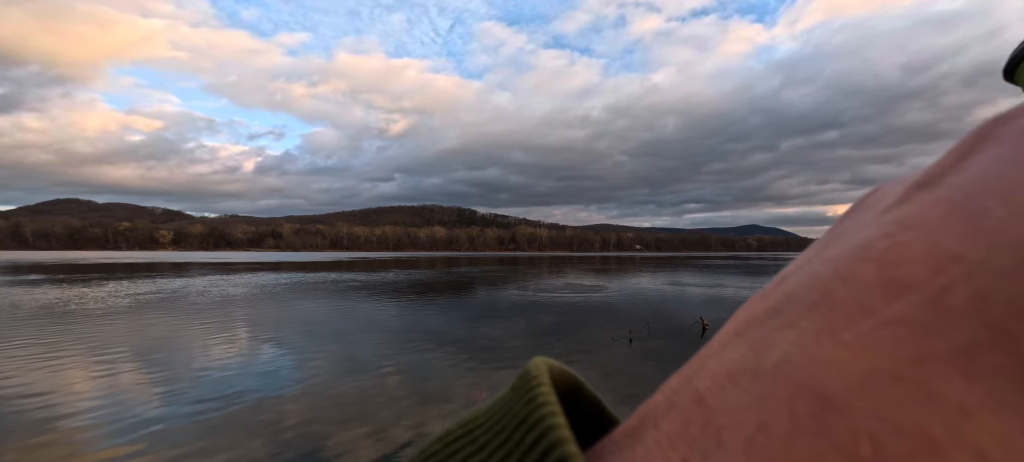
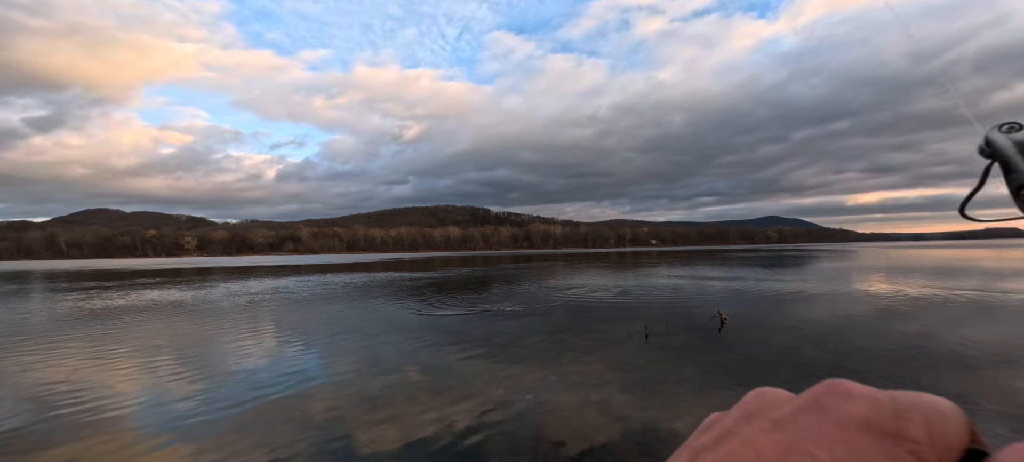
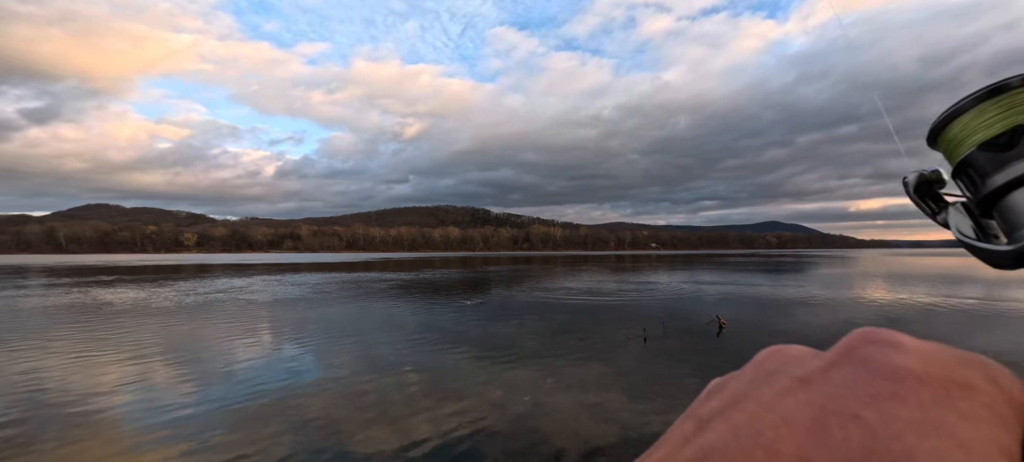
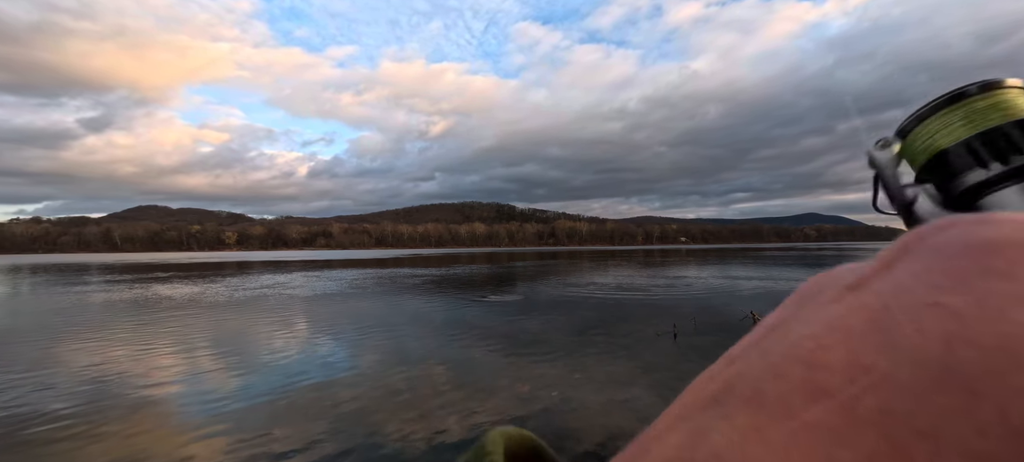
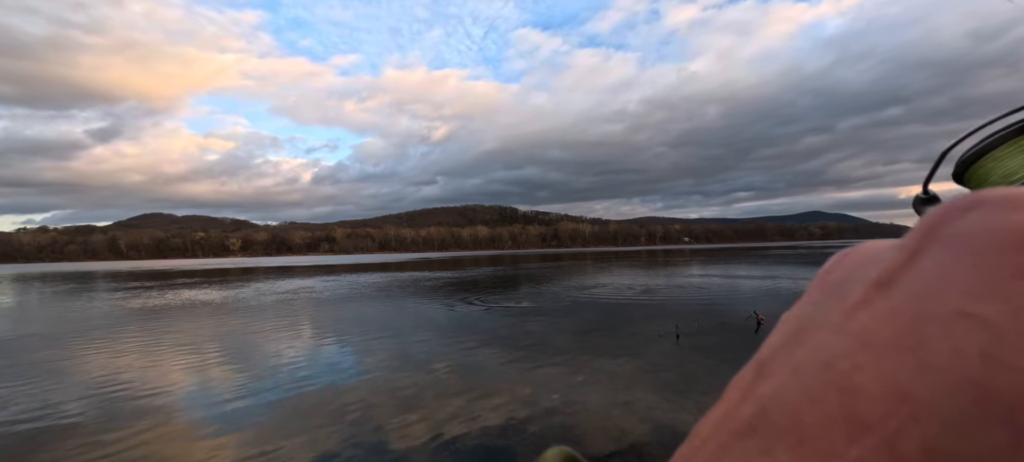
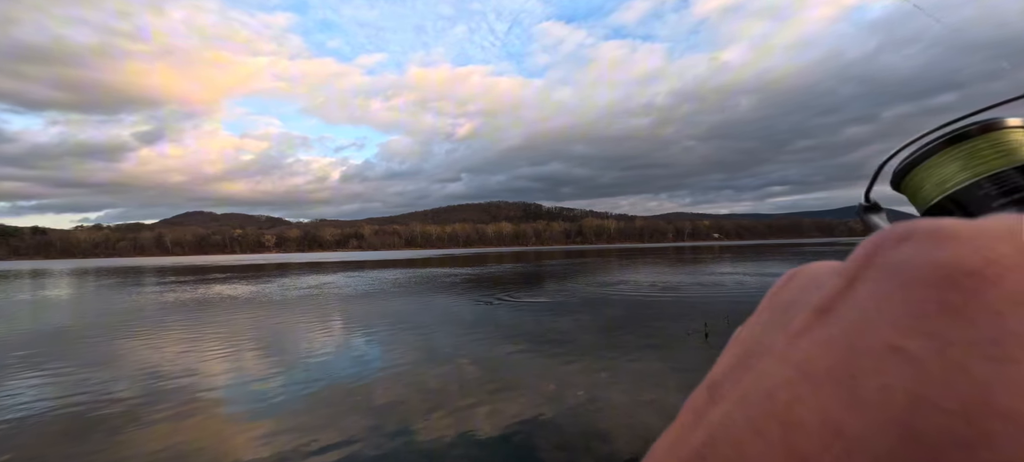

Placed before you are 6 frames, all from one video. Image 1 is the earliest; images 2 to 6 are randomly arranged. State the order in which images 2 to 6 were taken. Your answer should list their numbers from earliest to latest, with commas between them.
3, 4, 6, 5, 2
